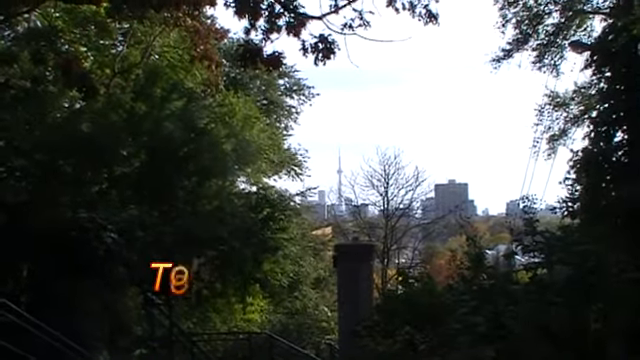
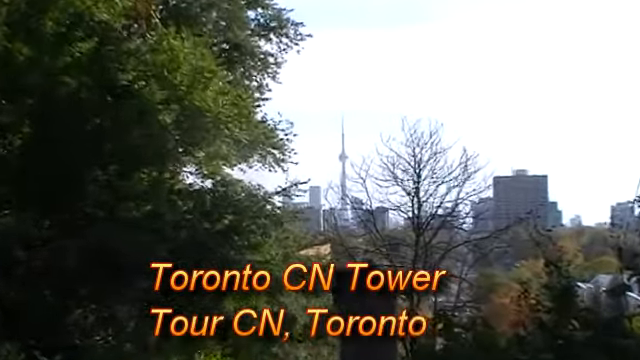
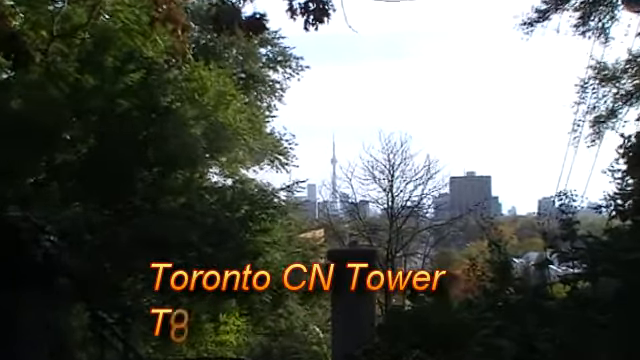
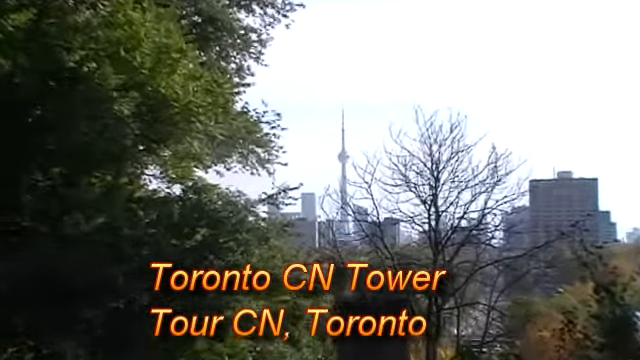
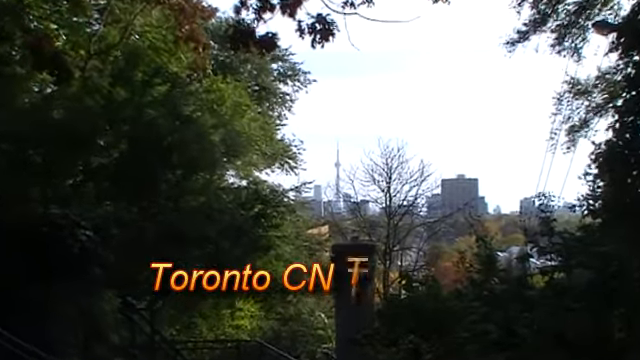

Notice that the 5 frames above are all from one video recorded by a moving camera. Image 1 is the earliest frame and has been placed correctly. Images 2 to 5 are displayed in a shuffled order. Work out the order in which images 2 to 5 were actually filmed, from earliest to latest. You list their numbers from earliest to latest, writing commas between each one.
5, 3, 2, 4
